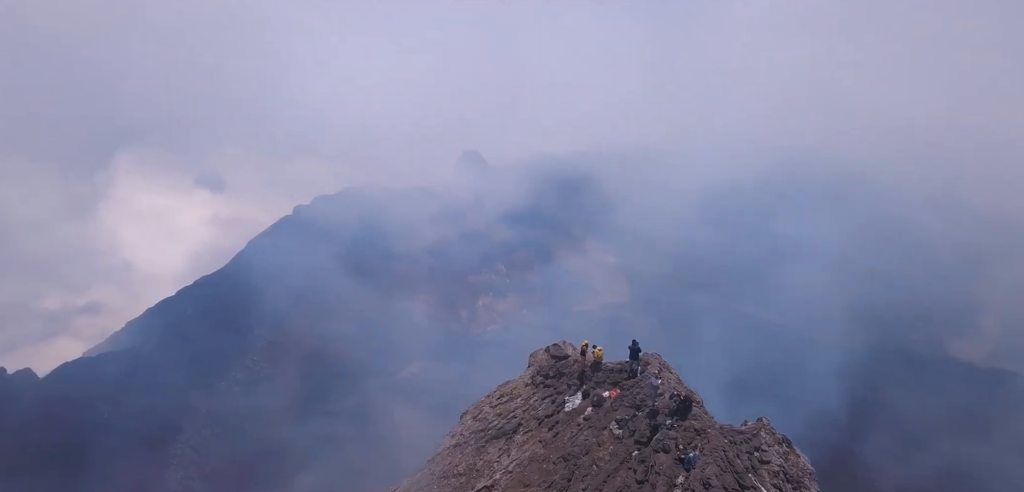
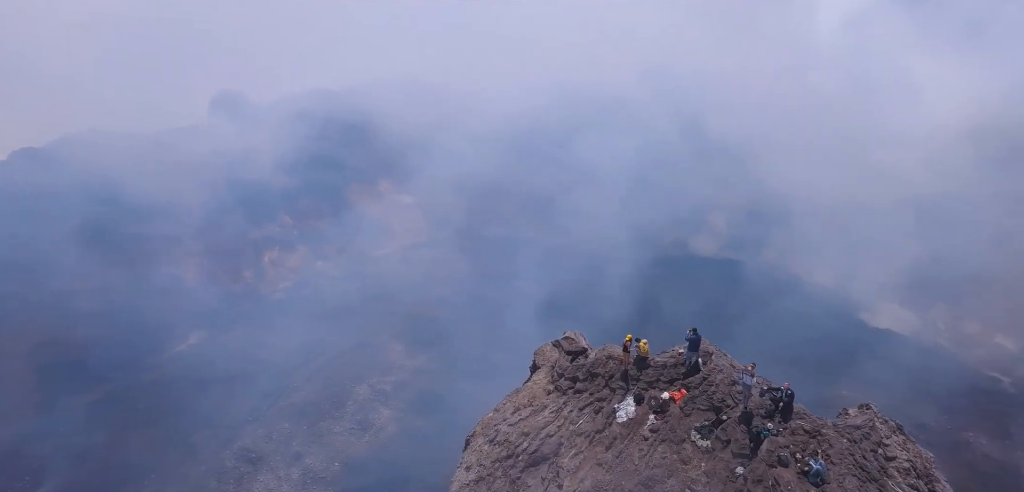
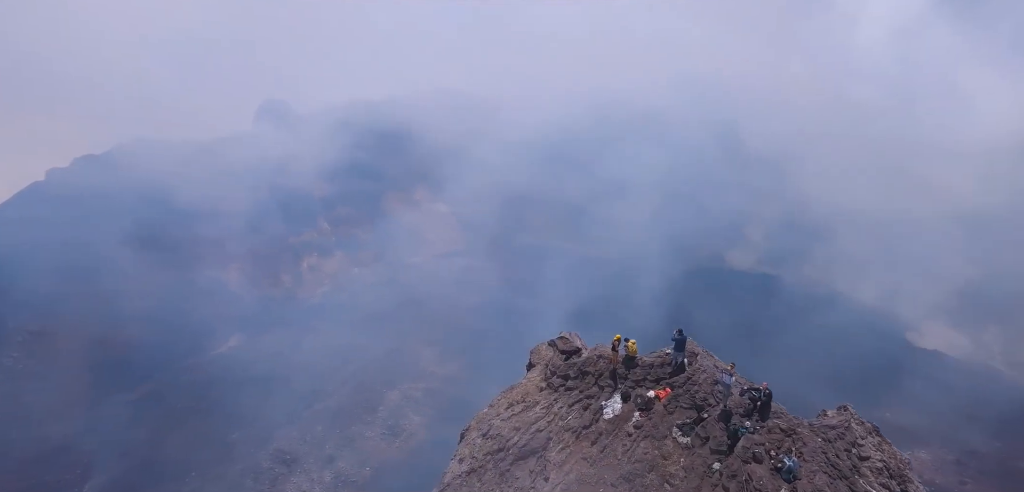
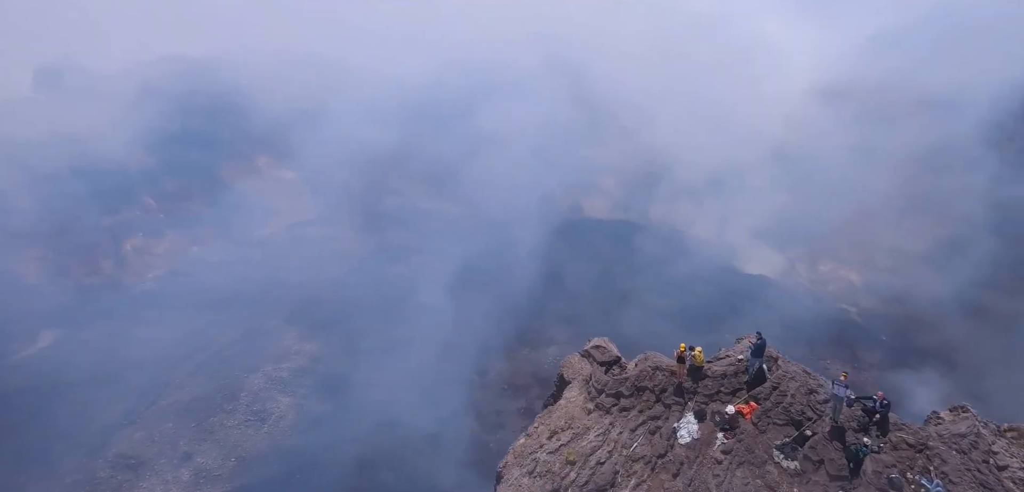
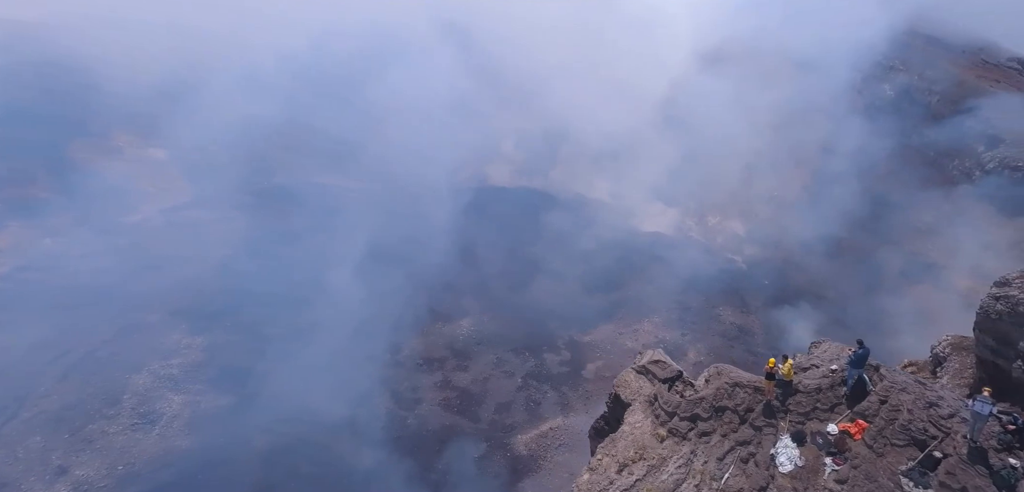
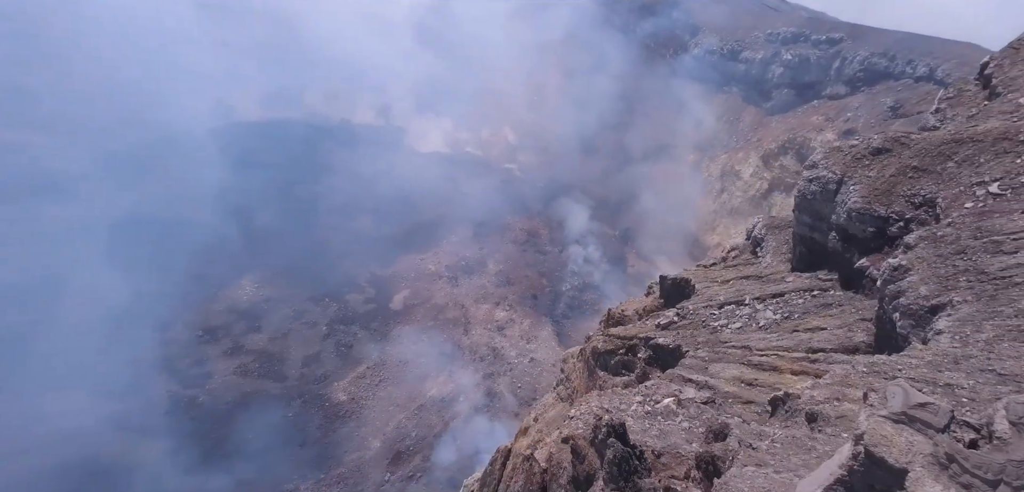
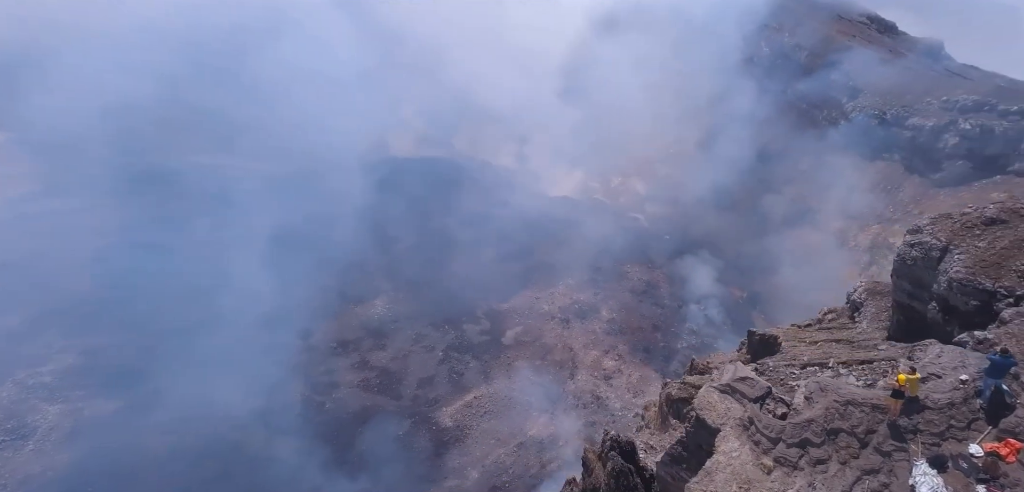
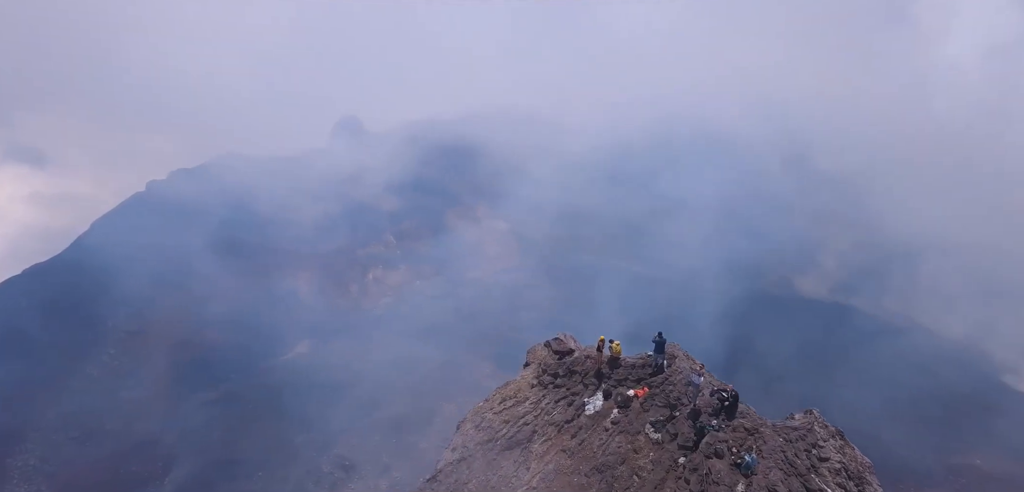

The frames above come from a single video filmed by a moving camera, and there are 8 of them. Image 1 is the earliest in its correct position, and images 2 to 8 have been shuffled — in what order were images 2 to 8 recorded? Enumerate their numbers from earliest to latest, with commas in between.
8, 3, 2, 4, 5, 7, 6
